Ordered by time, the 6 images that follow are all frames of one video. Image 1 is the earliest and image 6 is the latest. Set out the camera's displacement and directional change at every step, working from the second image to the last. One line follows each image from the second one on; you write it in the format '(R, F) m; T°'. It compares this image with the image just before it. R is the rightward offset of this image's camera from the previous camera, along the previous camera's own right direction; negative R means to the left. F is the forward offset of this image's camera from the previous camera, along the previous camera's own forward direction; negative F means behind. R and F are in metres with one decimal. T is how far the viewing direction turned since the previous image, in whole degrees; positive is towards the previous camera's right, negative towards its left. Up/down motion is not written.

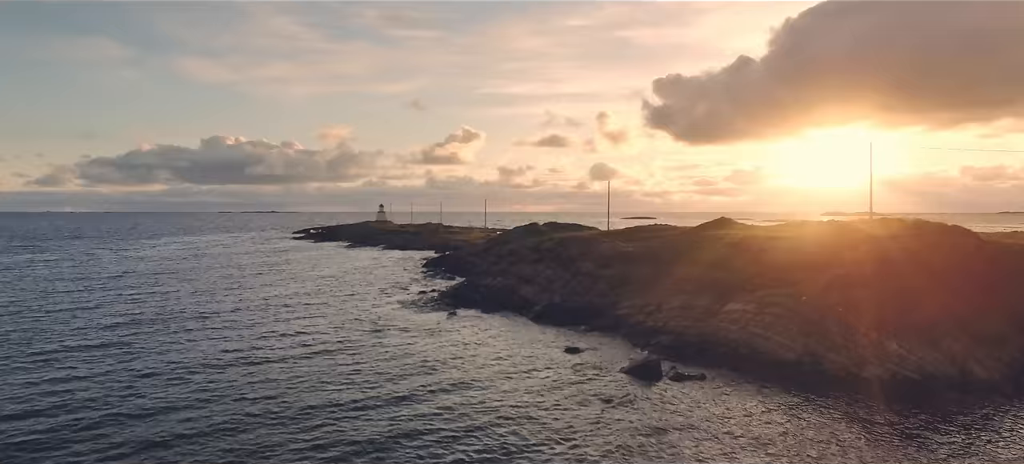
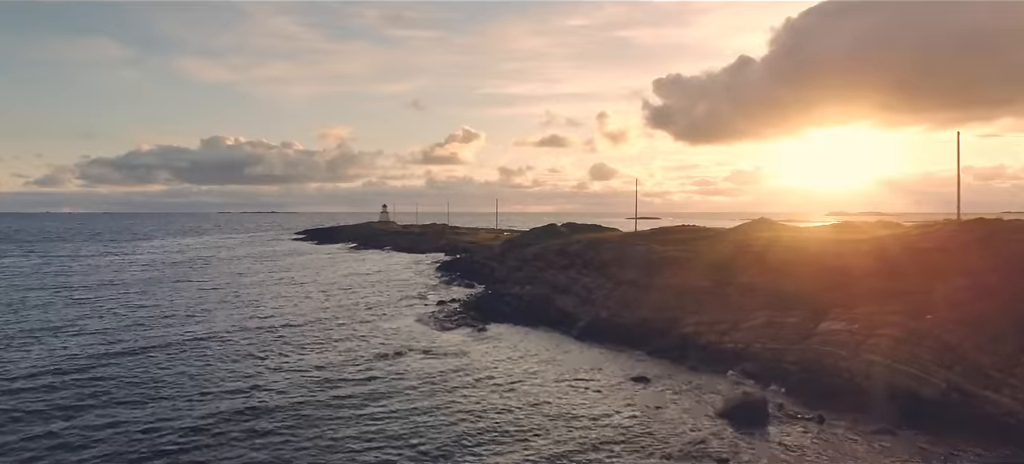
(-3.0, +7.4) m; 0°
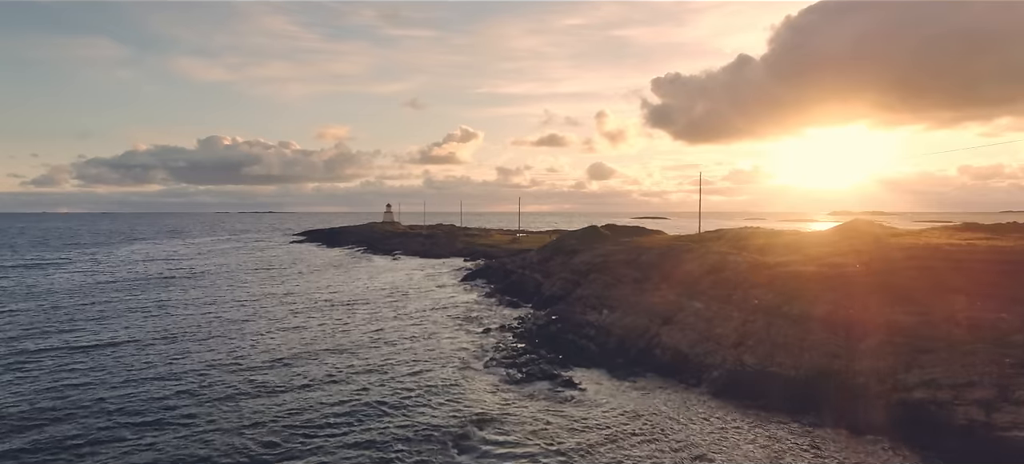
(-5.6, +14.7) m; 0°
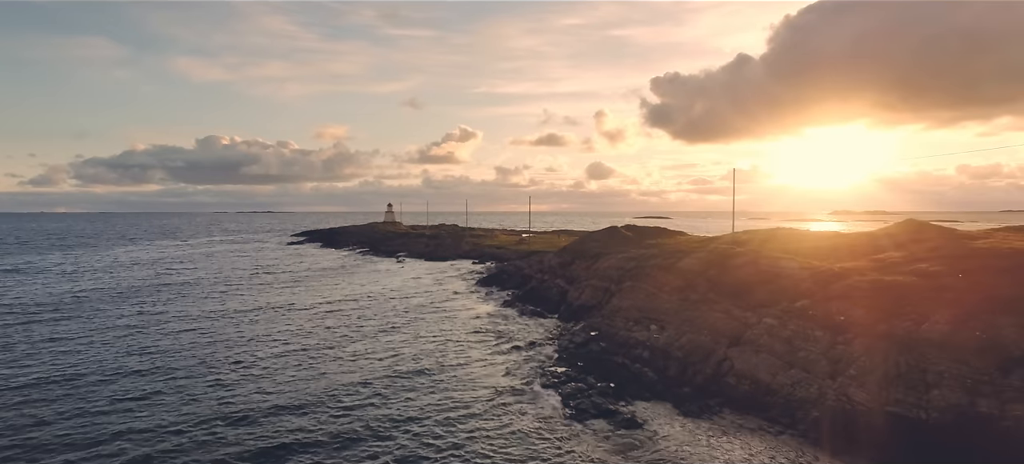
(-2.3, +6.4) m; 0°
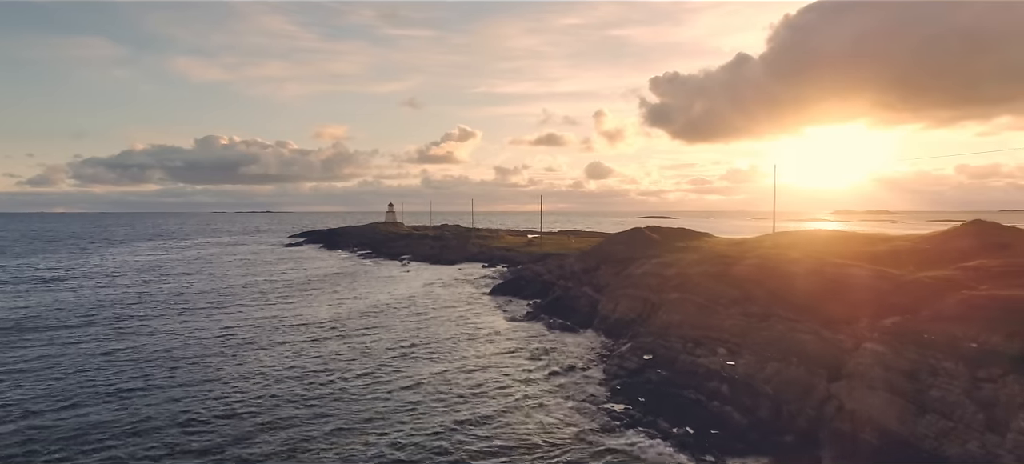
(-2.2, +6.8) m; 0°
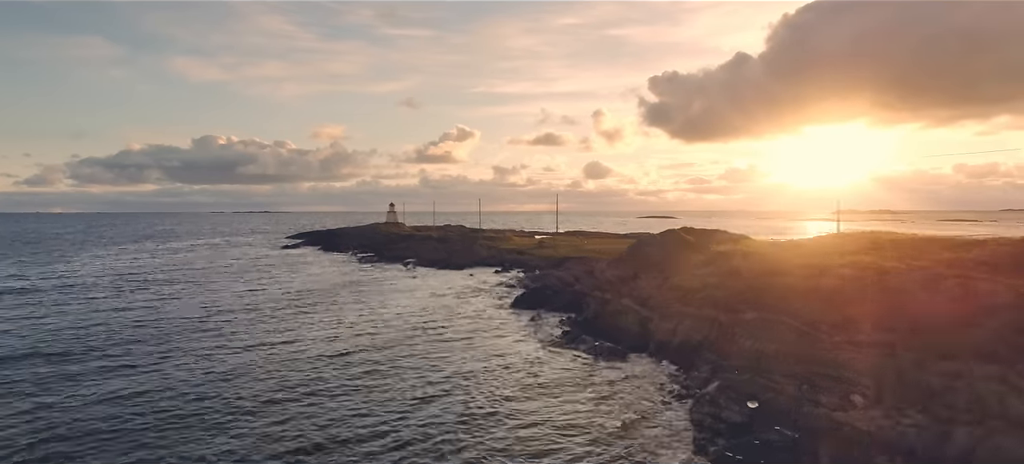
(-2.7, +8.8) m; 0°
